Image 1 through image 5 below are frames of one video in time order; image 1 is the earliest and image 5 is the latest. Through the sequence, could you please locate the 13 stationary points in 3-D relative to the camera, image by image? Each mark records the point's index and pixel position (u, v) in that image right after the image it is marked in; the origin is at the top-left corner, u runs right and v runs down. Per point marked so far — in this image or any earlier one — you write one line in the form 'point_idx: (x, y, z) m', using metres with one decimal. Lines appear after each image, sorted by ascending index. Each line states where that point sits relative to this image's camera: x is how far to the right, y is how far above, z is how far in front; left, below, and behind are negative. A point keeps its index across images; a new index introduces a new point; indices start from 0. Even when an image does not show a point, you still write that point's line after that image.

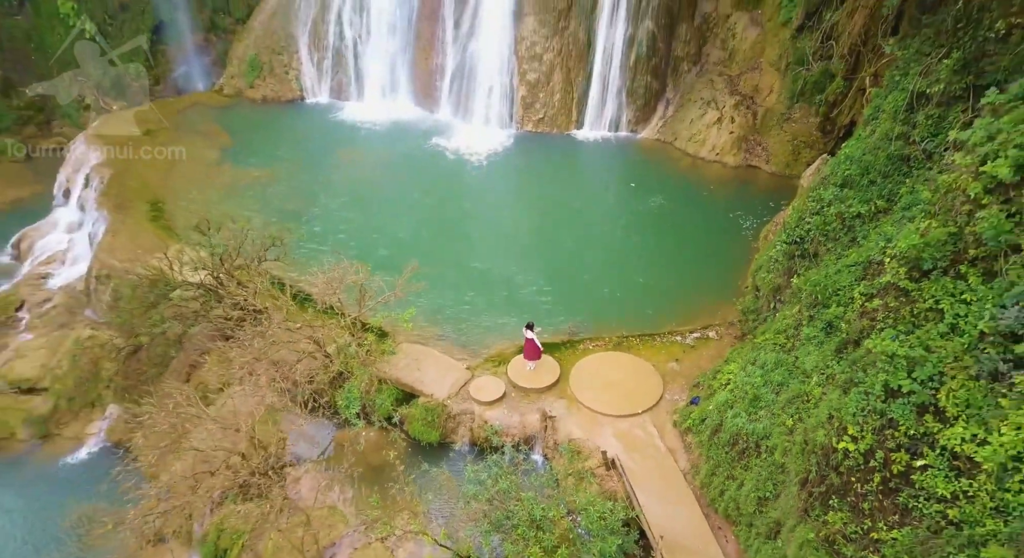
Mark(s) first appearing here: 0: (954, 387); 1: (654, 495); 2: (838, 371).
0: (+4.6, -1.1, +5.2) m
1: (+2.2, -3.2, +7.5) m
2: (+4.2, -1.2, +6.5) m
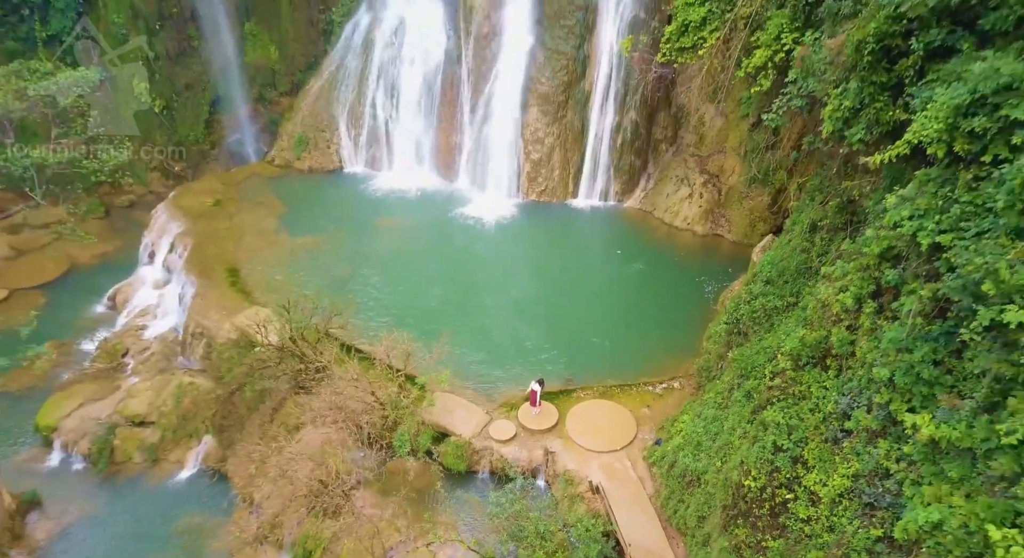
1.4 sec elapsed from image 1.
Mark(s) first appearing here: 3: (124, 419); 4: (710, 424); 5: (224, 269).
0: (+4.8, -2.7, +8.0) m
1: (+2.4, -4.8, +10.3) m
2: (+4.4, -2.8, +9.3) m
3: (-10.3, -3.7, +13.4) m
4: (+4.1, -3.0, +10.3) m
5: (-8.7, +0.3, +15.2) m
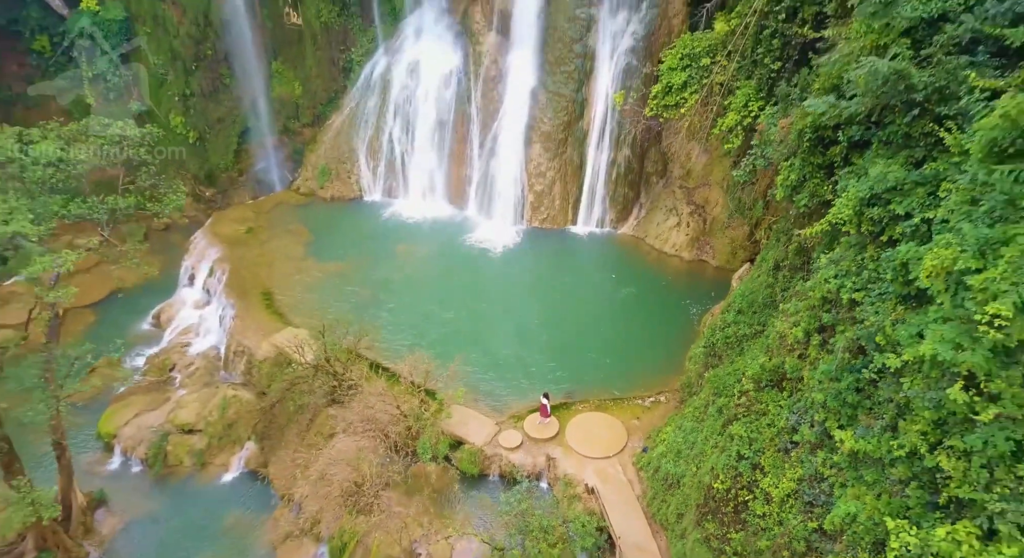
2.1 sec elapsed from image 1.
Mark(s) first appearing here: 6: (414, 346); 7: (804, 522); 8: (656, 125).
0: (+4.9, -3.4, +9.8) m
1: (+2.5, -5.6, +12.1) m
2: (+4.5, -3.5, +11.0) m
3: (-10.2, -4.5, +15.1) m
4: (+4.3, -3.7, +12.1) m
5: (-8.5, -0.5, +17.0) m
6: (-3.0, -2.1, +15.6) m
7: (+5.0, -4.2, +8.7) m
8: (+5.1, +5.3, +17.9) m
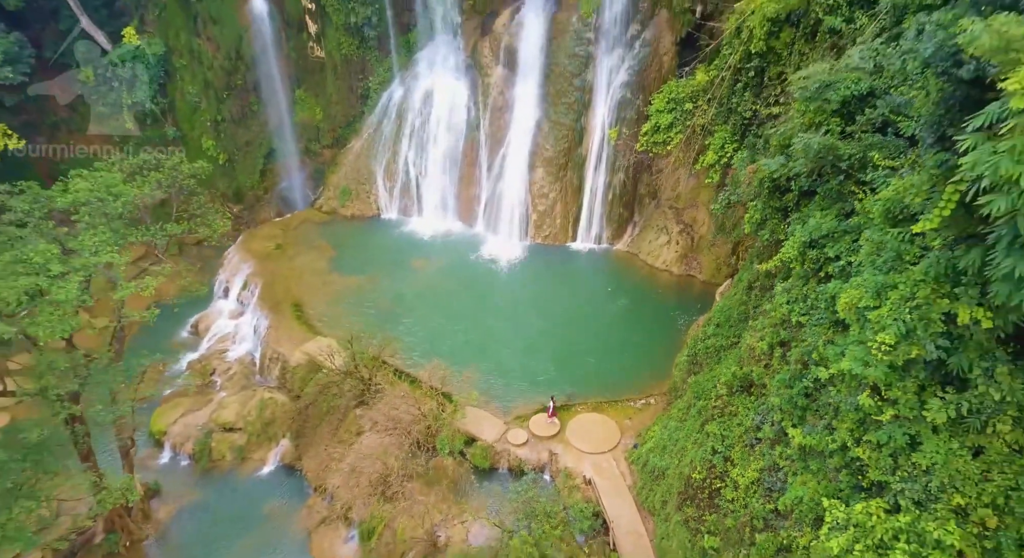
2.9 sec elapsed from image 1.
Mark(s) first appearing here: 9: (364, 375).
0: (+5.1, -3.9, +11.6) m
1: (+2.7, -6.1, +13.9) m
2: (+4.7, -4.0, +12.8) m
3: (-9.9, -5.0, +17.0) m
4: (+4.5, -4.2, +13.9) m
5: (-8.3, -1.0, +18.8) m
6: (-2.8, -2.6, +17.5) m
7: (+5.2, -4.7, +10.5) m
8: (+5.3, +4.8, +19.7) m
9: (-4.7, -3.0, +15.8) m
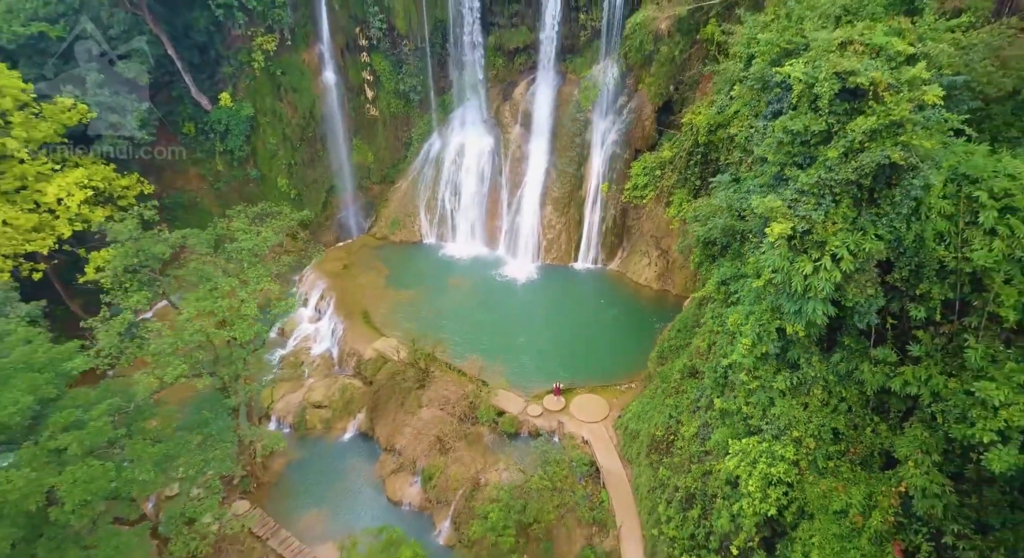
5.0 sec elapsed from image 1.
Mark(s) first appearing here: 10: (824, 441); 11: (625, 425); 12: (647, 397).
0: (+5.9, -4.7, +17.3) m
1: (+3.5, -6.8, +19.6) m
2: (+5.5, -4.8, +18.6) m
3: (-9.2, -5.7, +22.8) m
4: (+5.2, -5.0, +19.6) m
5: (-7.5, -1.7, +24.6) m
6: (-2.0, -3.3, +23.2) m
7: (+6.0, -5.4, +16.2) m
8: (+6.1, +4.1, +25.4) m
9: (-3.9, -3.7, +21.5) m
10: (+7.8, -4.1, +12.7) m
11: (+4.5, -5.9, +20.0) m
12: (+5.4, -4.7, +20.0) m
